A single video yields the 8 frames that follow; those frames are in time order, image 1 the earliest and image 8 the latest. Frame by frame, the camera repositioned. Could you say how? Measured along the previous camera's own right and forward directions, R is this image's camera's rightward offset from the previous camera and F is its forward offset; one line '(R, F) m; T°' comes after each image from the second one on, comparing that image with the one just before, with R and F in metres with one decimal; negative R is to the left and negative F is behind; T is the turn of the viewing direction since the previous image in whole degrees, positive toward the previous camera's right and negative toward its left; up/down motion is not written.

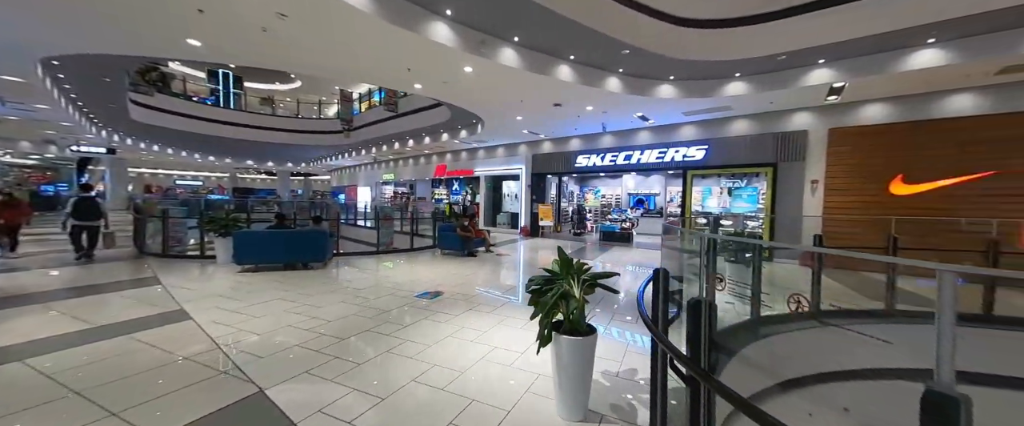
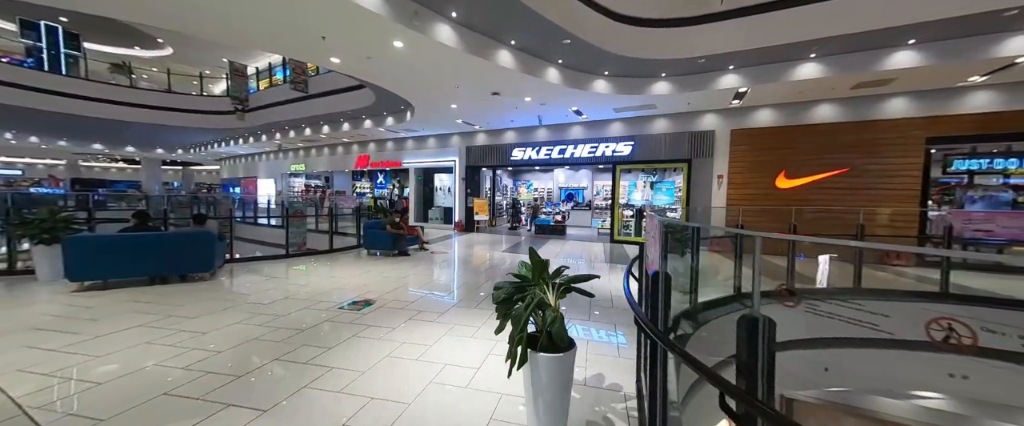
(-0.2, +0.4) m; +12°
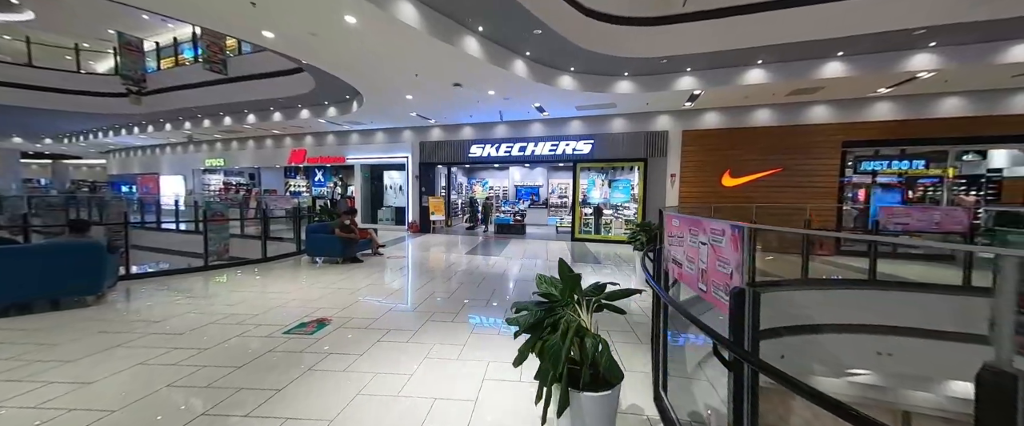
(-0.4, +0.4) m; +9°
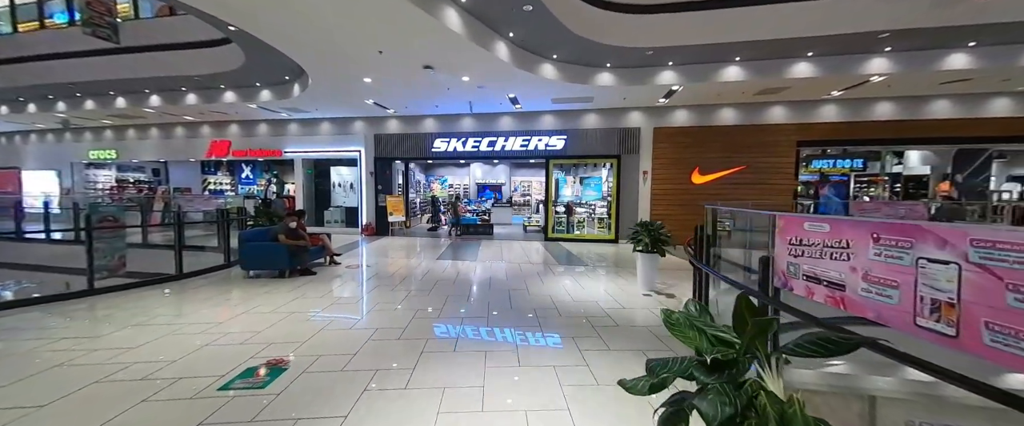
(-0.6, +0.7) m; +9°
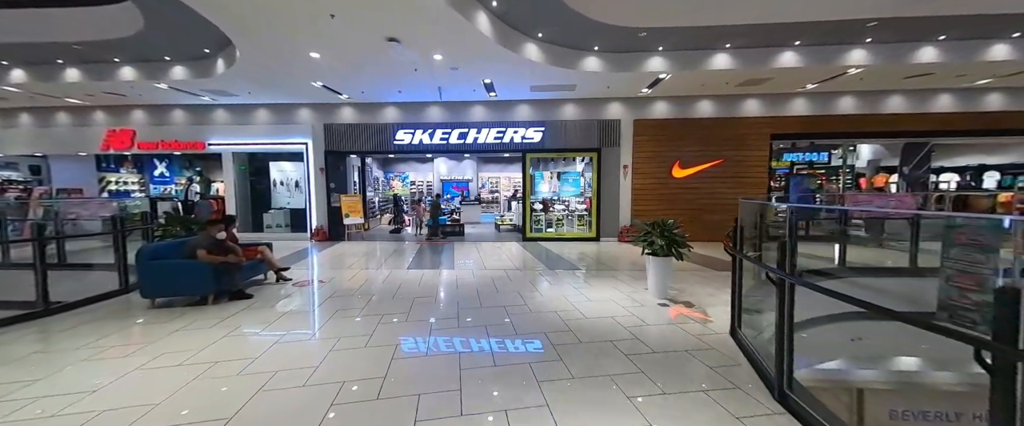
(-0.4, +0.8) m; +7°
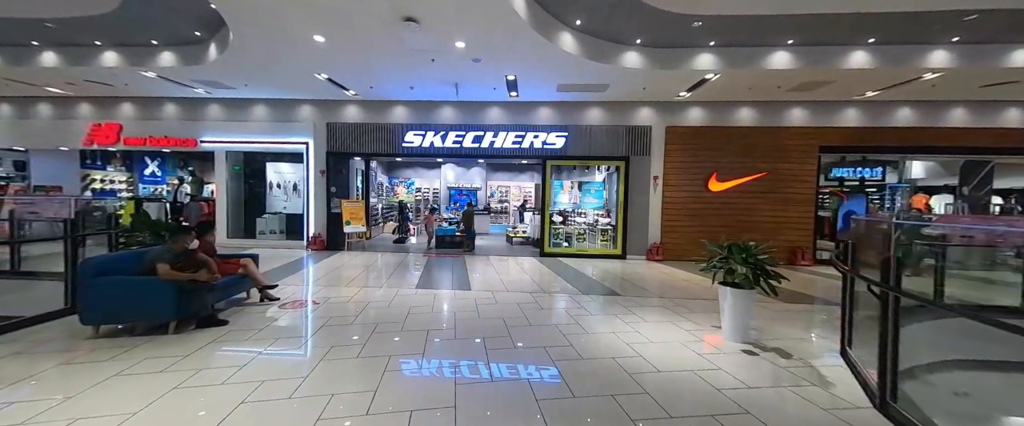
(-0.4, +0.8) m; 0°
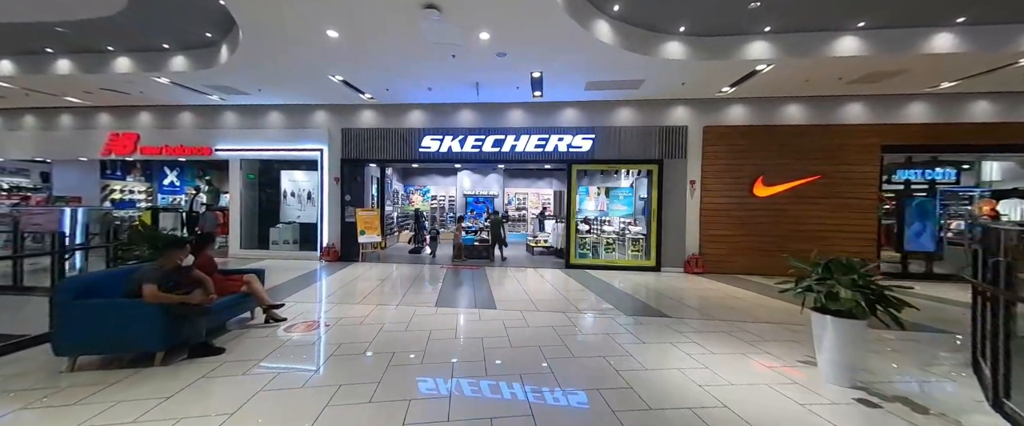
(-0.2, +0.6) m; -2°
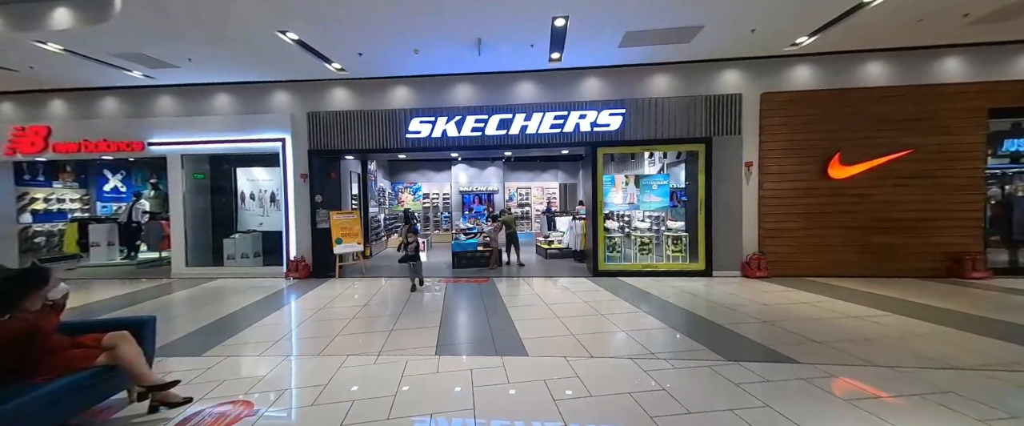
(-0.4, +1.6) m; +1°
